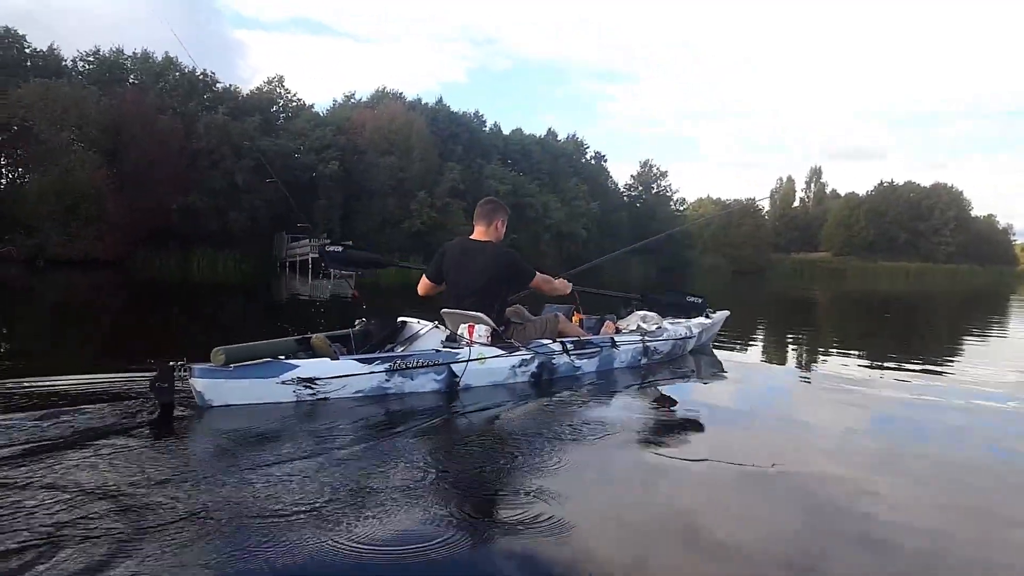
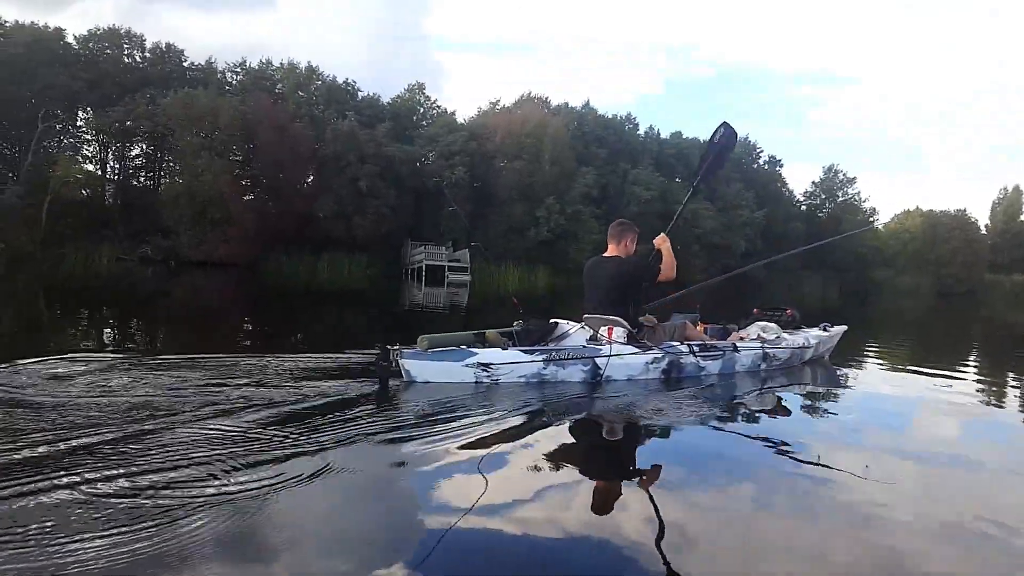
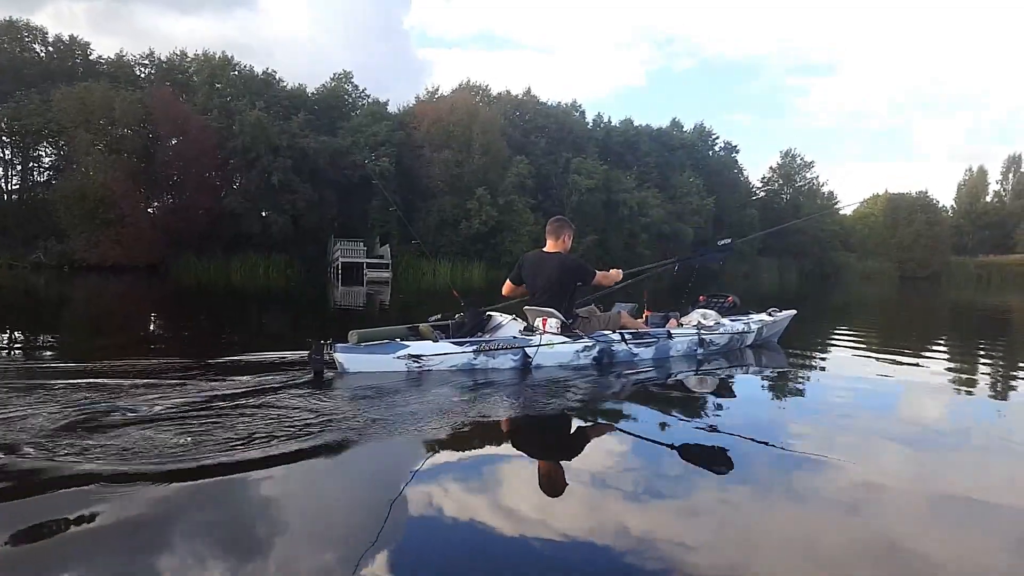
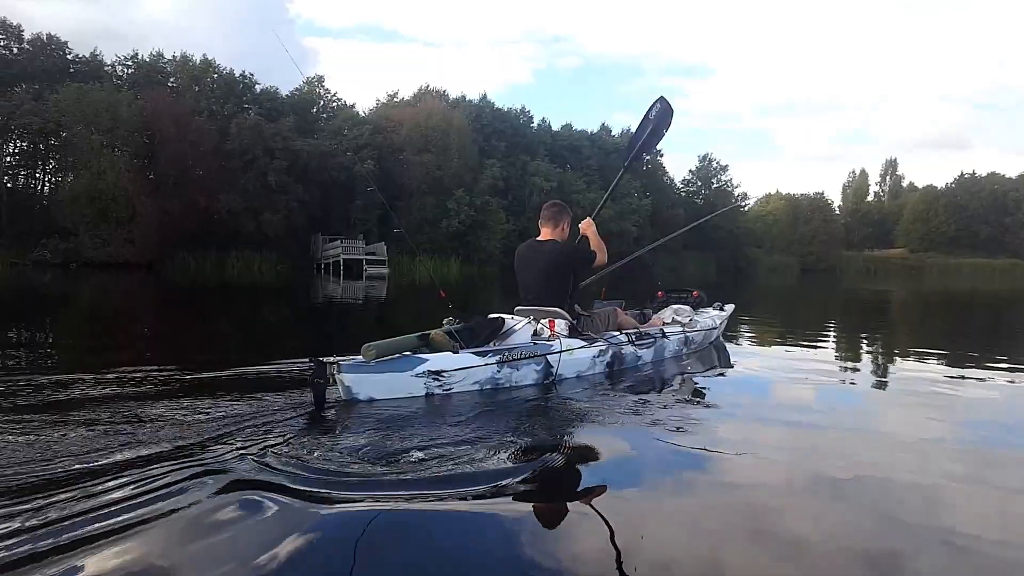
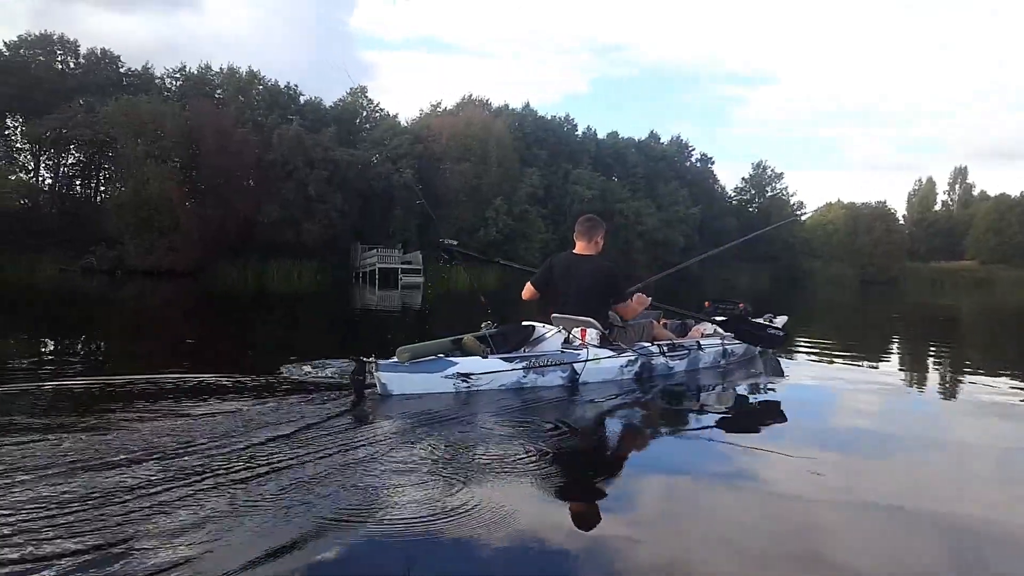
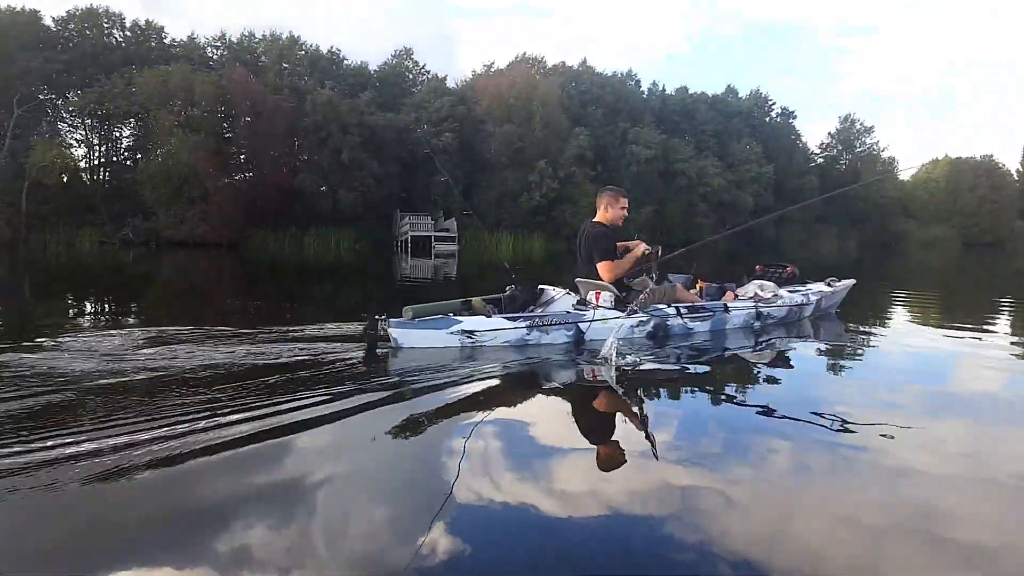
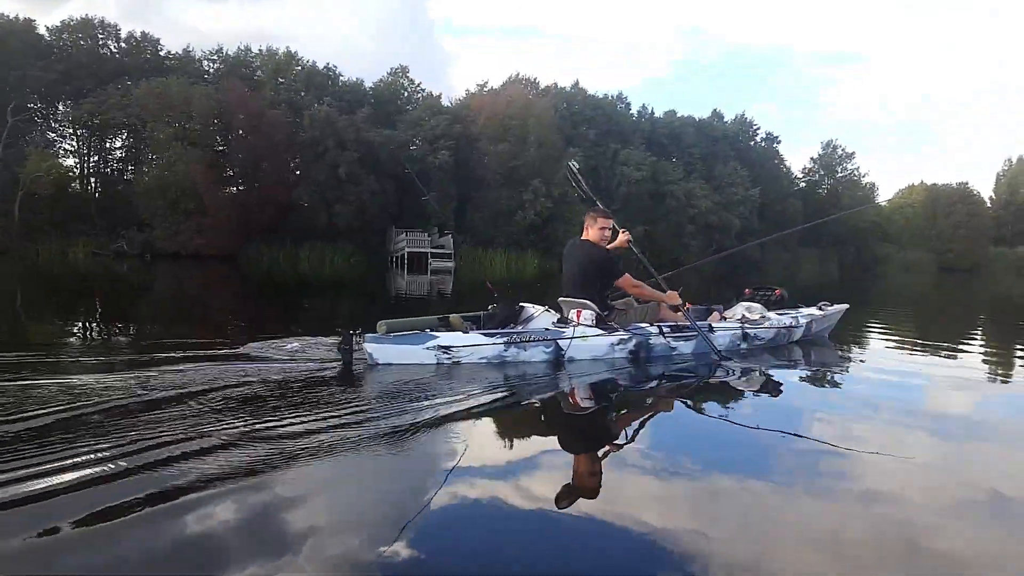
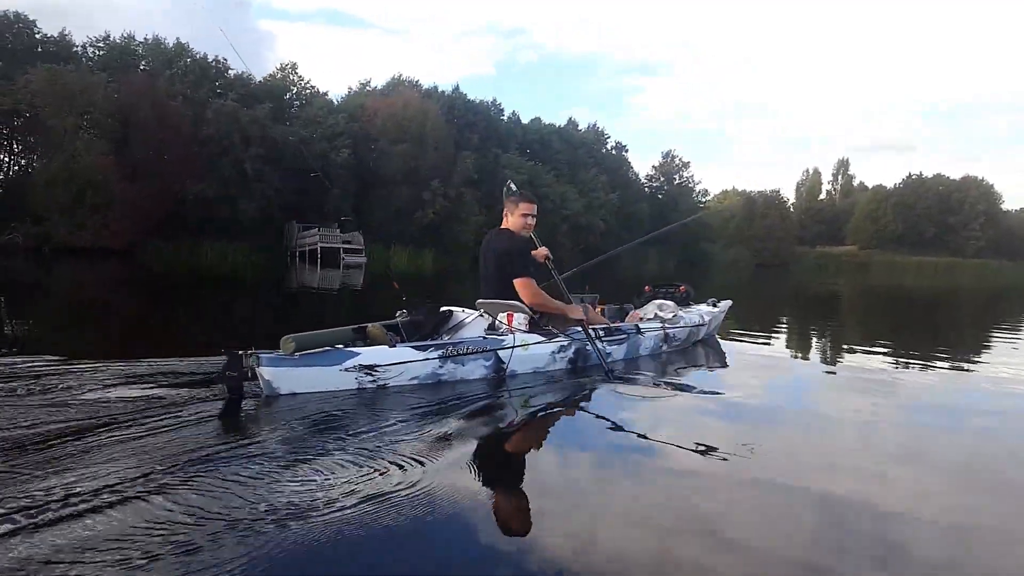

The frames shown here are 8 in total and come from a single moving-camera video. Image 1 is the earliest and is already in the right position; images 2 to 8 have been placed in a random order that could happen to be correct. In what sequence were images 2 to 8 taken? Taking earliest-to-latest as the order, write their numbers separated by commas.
8, 4, 5, 2, 7, 6, 3
